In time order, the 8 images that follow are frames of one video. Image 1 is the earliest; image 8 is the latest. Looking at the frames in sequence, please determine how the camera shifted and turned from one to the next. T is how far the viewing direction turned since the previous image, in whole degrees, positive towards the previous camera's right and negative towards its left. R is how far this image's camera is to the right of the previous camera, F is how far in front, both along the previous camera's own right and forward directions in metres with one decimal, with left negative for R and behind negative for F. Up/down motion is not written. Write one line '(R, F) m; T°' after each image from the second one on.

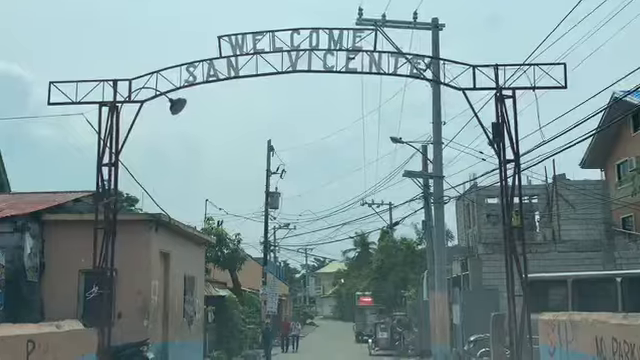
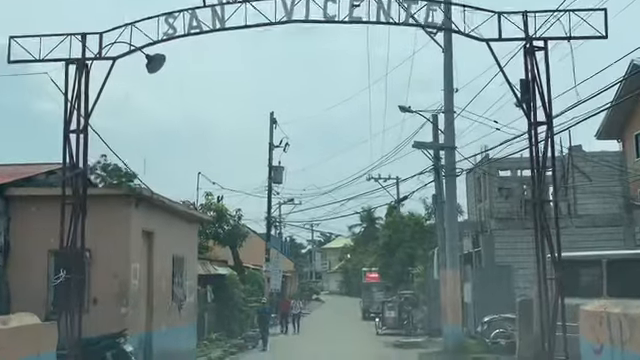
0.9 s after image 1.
(+0.1, +1.9) m; -1°
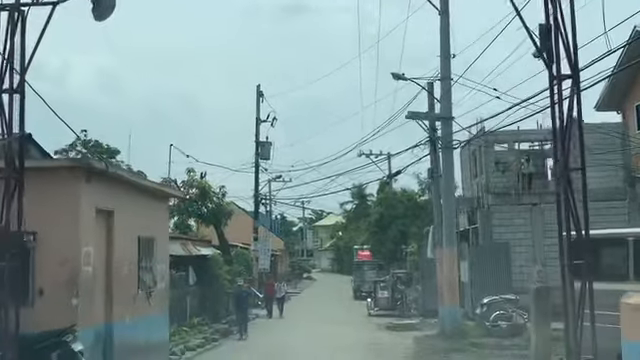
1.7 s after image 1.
(+0.2, +2.0) m; +1°
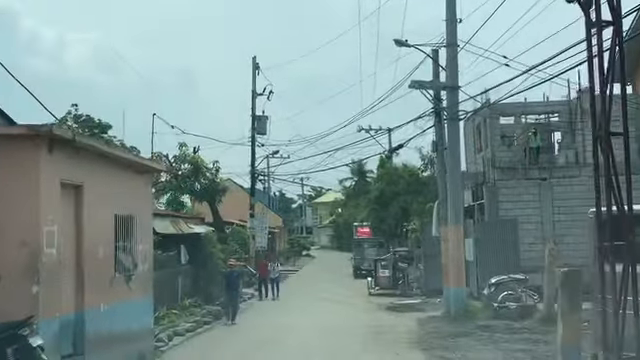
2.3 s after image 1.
(+0.1, +1.6) m; 0°
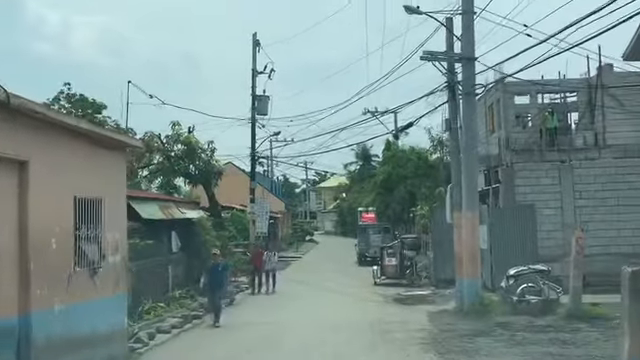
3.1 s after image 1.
(+0.1, +2.3) m; 0°
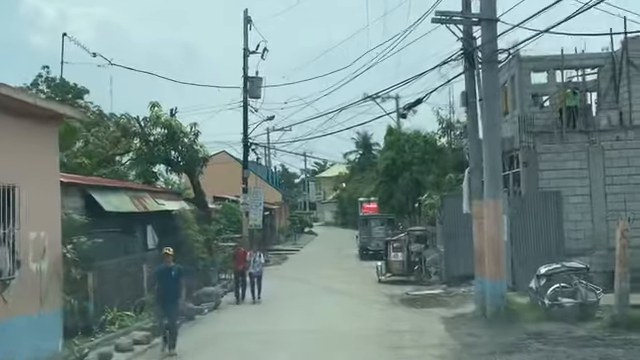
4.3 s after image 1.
(+0.1, +3.4) m; 0°
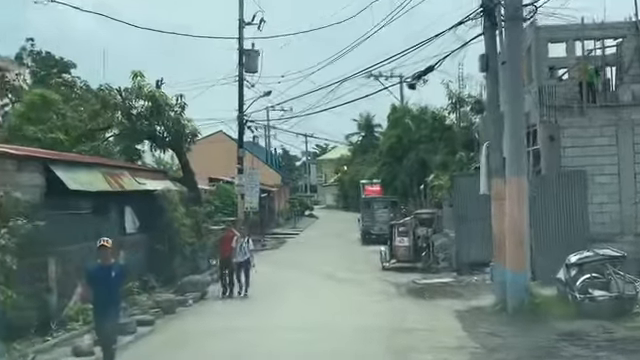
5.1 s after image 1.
(+0.1, +2.5) m; 0°
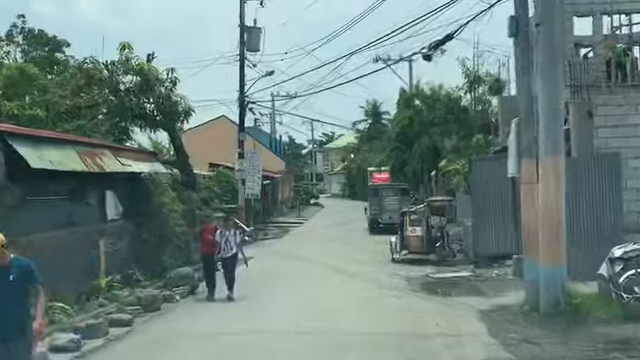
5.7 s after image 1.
(+0.1, +2.3) m; -1°
